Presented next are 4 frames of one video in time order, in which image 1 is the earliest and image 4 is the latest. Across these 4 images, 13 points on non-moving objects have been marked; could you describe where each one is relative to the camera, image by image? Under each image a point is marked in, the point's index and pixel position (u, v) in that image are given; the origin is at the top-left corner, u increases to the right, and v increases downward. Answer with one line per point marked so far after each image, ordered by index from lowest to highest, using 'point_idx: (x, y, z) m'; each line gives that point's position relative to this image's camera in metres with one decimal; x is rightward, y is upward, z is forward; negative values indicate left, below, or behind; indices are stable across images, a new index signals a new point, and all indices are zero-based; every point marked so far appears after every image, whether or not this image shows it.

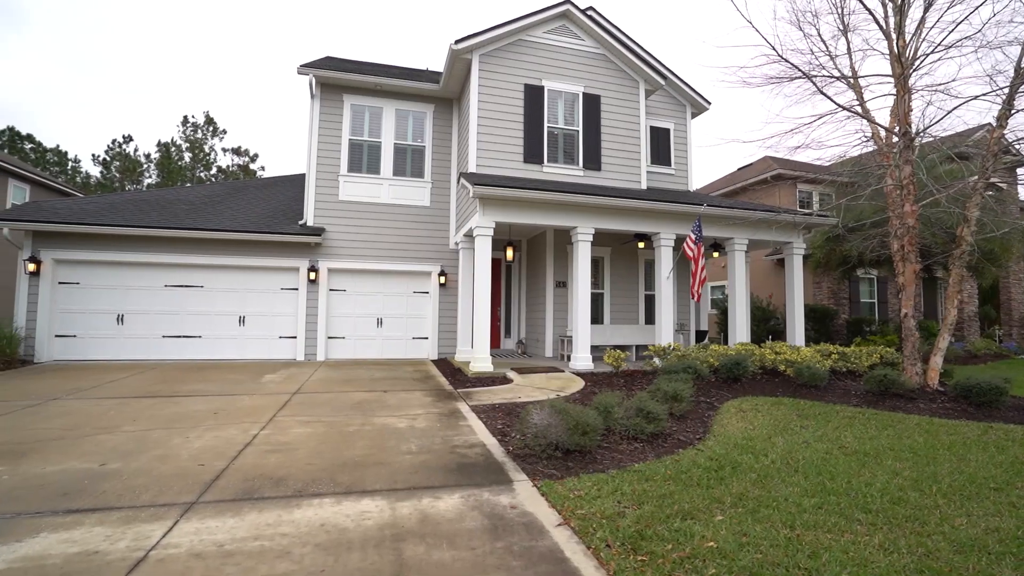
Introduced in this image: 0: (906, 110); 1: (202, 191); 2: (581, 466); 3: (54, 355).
0: (+5.7, +2.6, +7.1) m
1: (-7.3, +2.3, +11.6) m
2: (+0.6, -1.5, +4.0) m
3: (-8.6, -1.2, +9.1) m
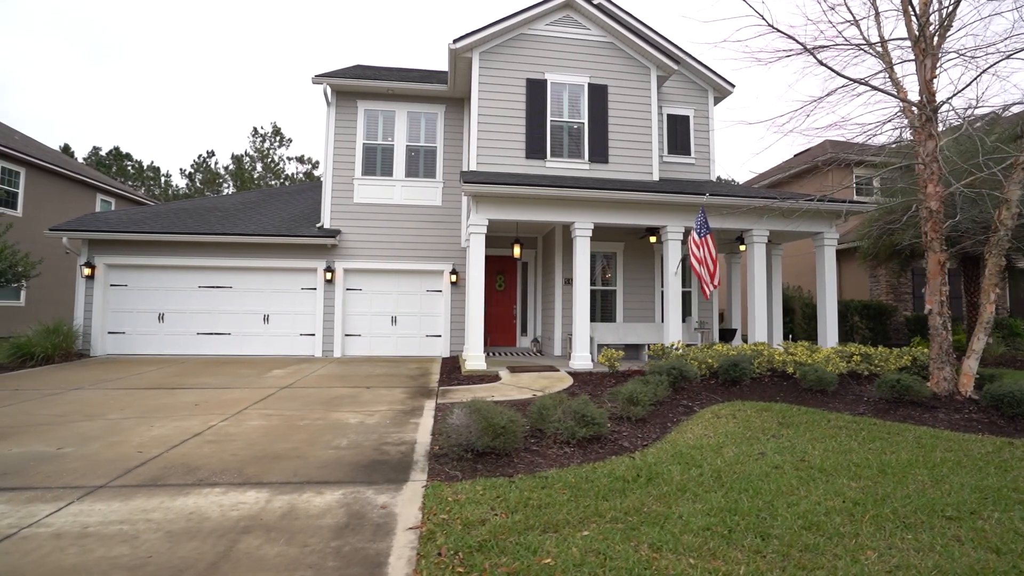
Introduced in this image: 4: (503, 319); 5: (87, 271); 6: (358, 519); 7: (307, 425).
0: (+5.3, +2.7, +6.2) m
1: (-7.0, +2.3, +12.5) m
2: (-0.2, -1.5, +3.9) m
3: (-8.5, -1.3, +10.3) m
4: (-0.2, -0.7, +11.8) m
5: (-8.8, +0.4, +10.1) m
6: (-1.0, -1.5, +3.1) m
7: (-2.2, -1.4, +5.2) m
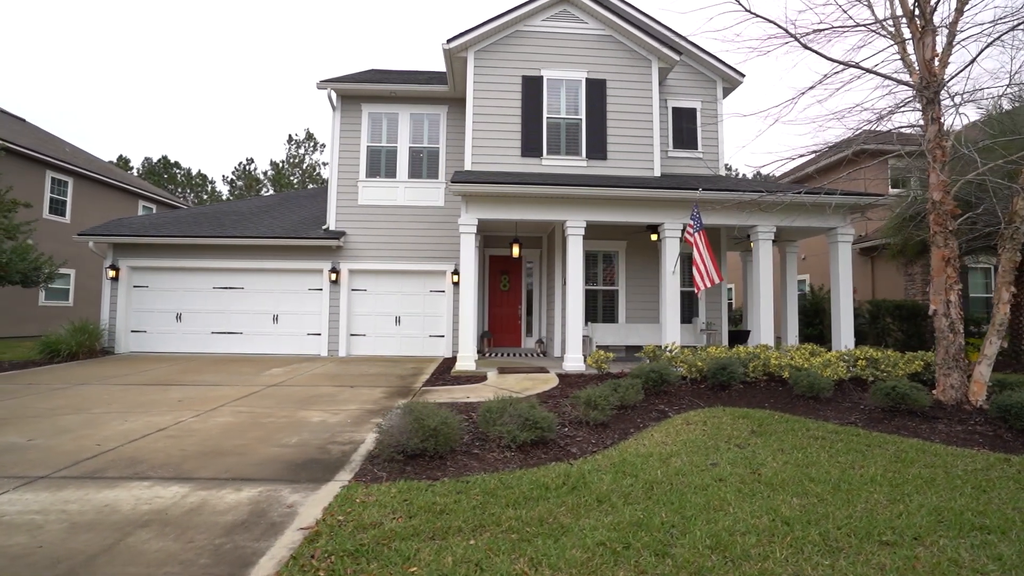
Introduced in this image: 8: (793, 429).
0: (+4.9, +2.7, +5.7) m
1: (-6.8, +2.3, +13.0) m
2: (-0.8, -1.5, +3.9) m
3: (-8.5, -1.3, +10.9) m
4: (-0.1, -0.7, +11.7) m
5: (-8.8, +0.3, +10.7) m
6: (-1.6, -1.5, +3.1) m
7: (-2.6, -1.4, +5.3) m
8: (+2.9, -1.4, +5.0) m
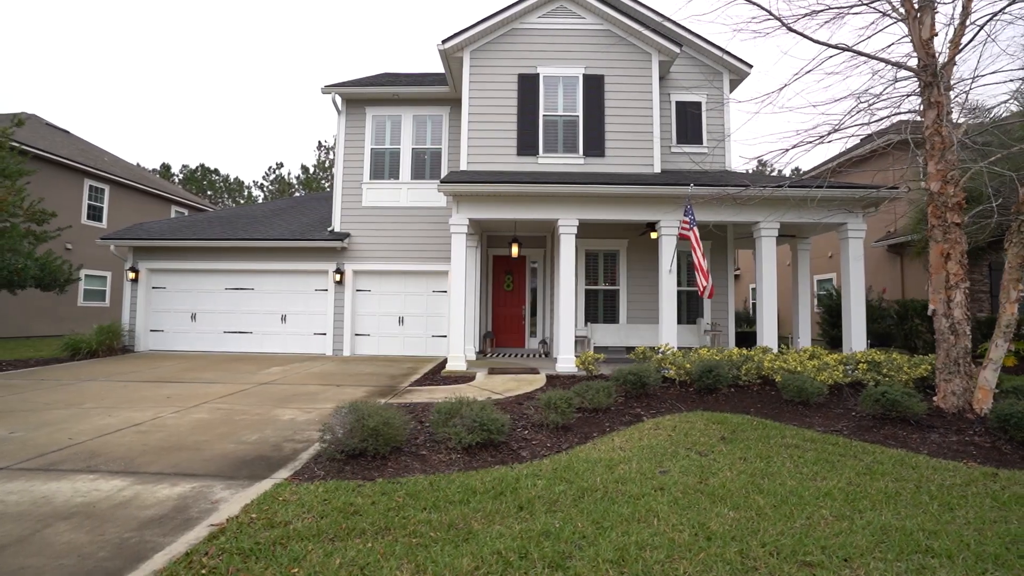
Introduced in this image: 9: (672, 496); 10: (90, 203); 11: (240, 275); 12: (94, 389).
0: (+4.5, +2.7, +5.3) m
1: (-6.6, +2.3, +13.4) m
2: (-1.3, -1.4, +3.8) m
3: (-8.5, -1.3, +11.5) m
4: (0.0, -0.7, +11.6) m
5: (-8.7, +0.3, +11.3) m
6: (-2.2, -1.5, +3.2) m
7: (-3.0, -1.4, +5.4) m
8: (+2.5, -1.4, +4.7) m
9: (+1.1, -1.5, +3.4) m
10: (-13.3, +2.7, +15.4) m
11: (-6.3, +0.3, +11.4) m
12: (-5.9, -1.4, +6.9) m
